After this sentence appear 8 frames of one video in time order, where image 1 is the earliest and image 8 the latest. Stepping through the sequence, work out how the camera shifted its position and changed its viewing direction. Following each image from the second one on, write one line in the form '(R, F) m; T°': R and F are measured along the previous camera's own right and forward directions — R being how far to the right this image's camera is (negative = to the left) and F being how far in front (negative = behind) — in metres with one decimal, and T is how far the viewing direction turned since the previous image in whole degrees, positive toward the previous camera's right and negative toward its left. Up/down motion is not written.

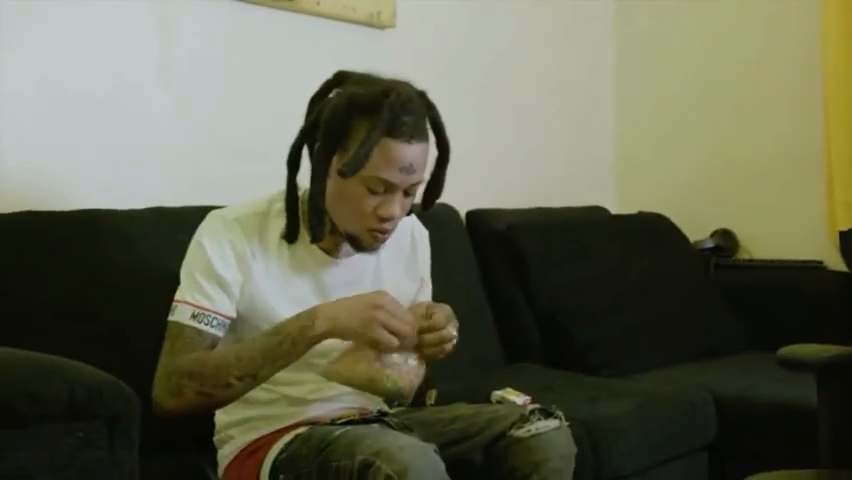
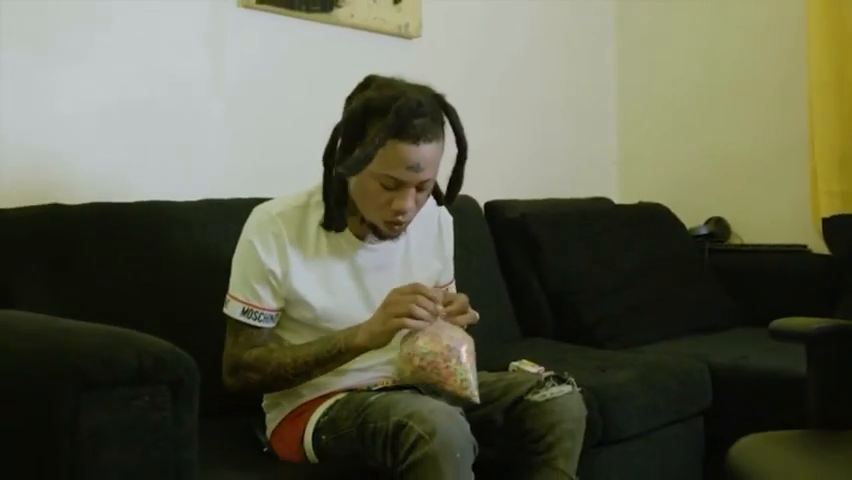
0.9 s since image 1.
(0.0, -0.1) m; -1°
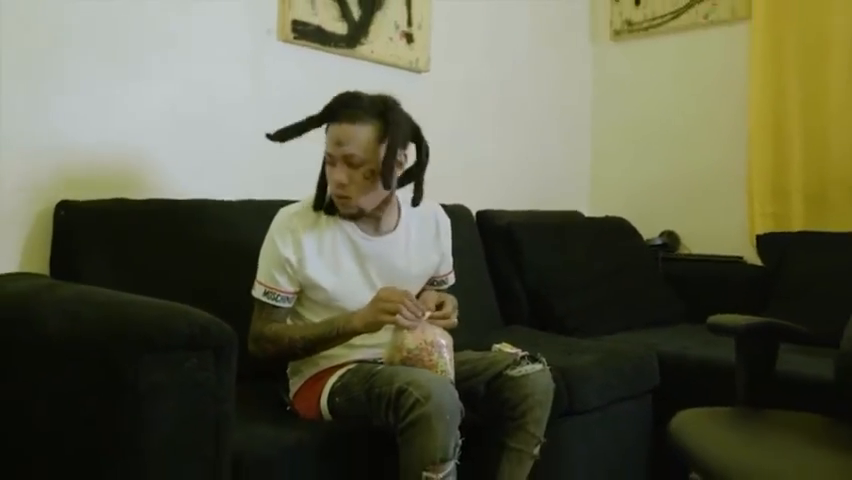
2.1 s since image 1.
(0.0, -0.3) m; +2°
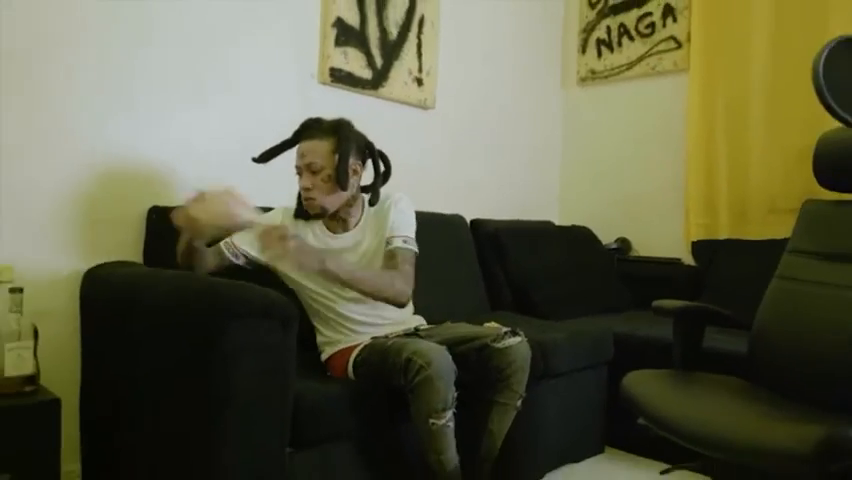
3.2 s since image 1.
(-0.1, -0.4) m; +2°
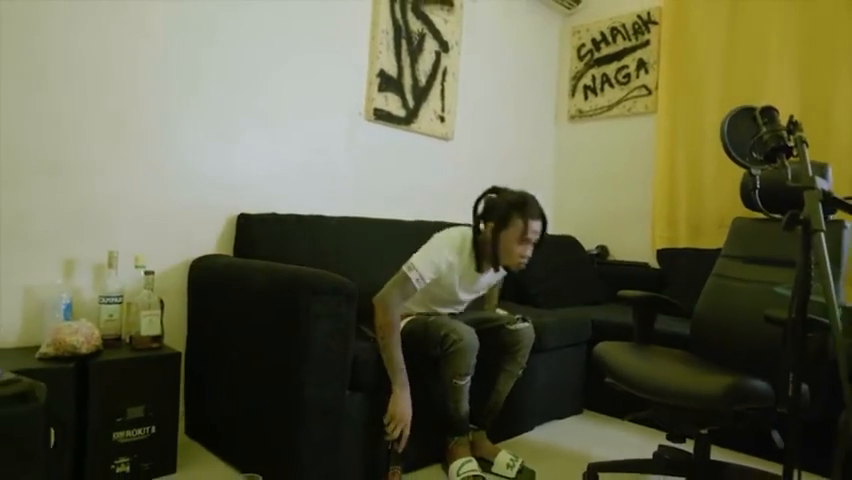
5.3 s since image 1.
(-0.1, -0.6) m; 0°
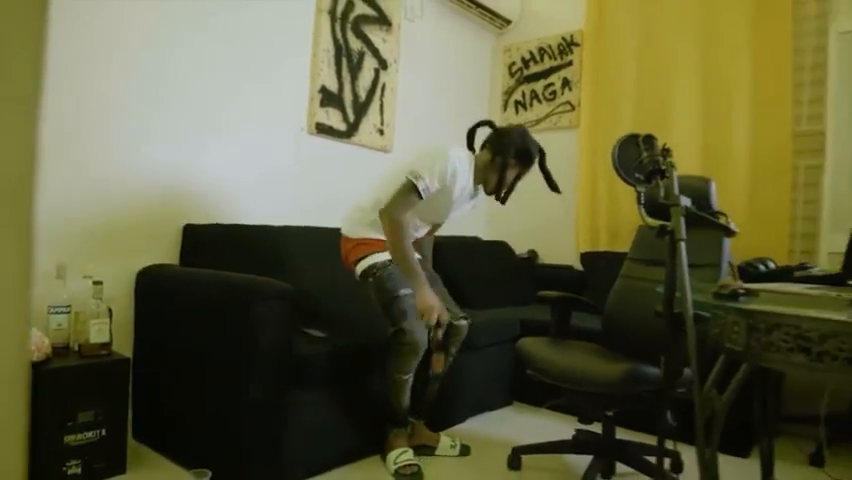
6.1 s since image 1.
(0.0, -0.2) m; +5°
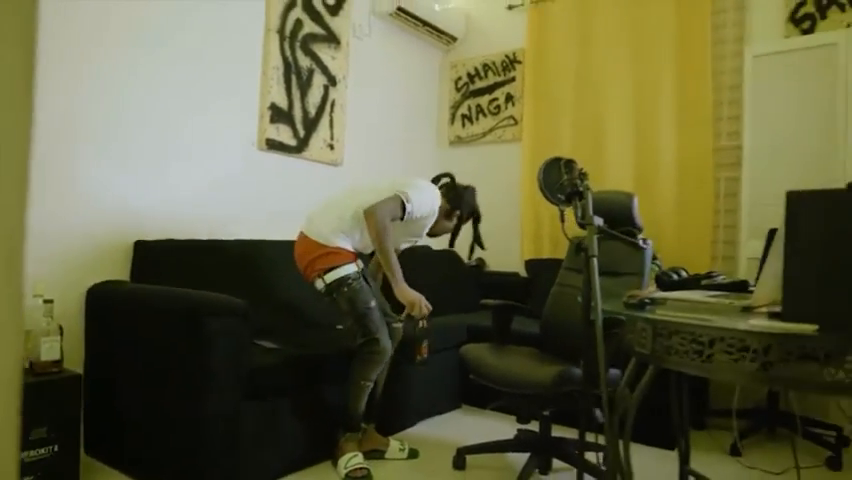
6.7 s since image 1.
(+0.1, -0.1) m; +4°
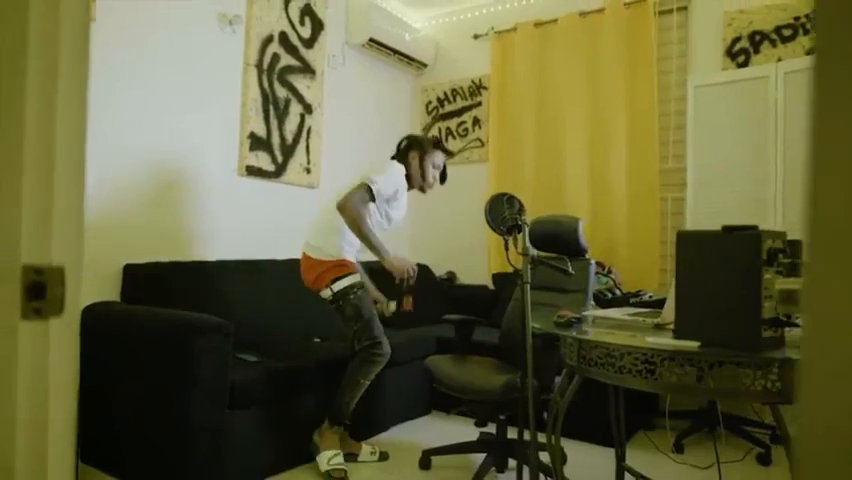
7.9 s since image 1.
(+0.1, -0.3) m; +1°
